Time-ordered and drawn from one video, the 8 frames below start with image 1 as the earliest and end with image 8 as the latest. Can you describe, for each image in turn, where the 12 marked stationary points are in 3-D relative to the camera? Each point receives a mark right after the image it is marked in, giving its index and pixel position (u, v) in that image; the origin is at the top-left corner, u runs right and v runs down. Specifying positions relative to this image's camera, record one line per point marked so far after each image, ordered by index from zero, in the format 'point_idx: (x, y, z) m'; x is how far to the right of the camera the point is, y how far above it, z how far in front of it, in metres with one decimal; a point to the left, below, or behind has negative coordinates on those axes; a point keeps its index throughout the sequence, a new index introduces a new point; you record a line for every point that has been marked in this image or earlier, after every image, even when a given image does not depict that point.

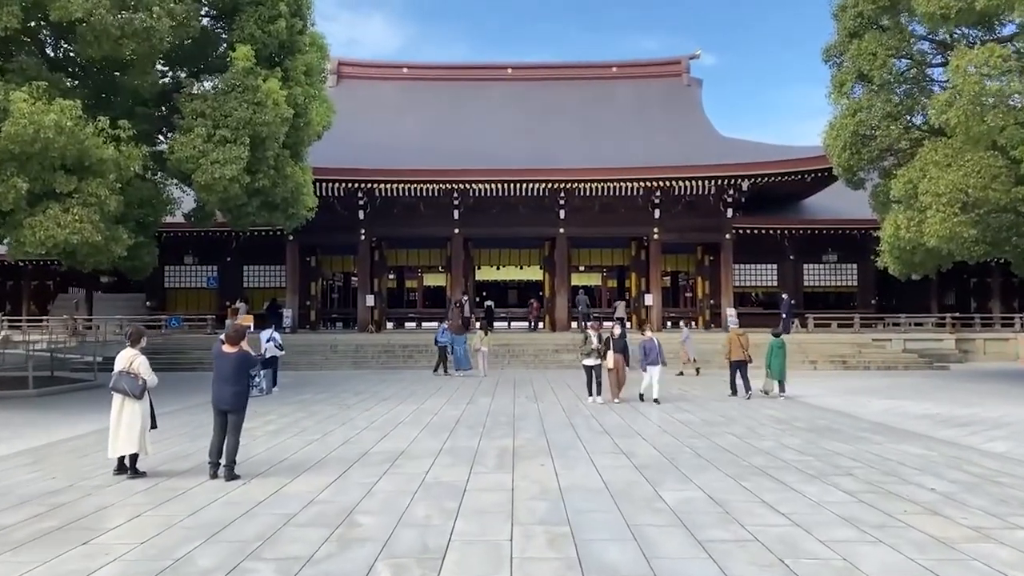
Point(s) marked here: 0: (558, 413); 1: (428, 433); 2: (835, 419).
0: (+0.5, -1.4, +9.8) m
1: (-0.8, -1.4, +8.1) m
2: (+3.6, -1.4, +9.6) m
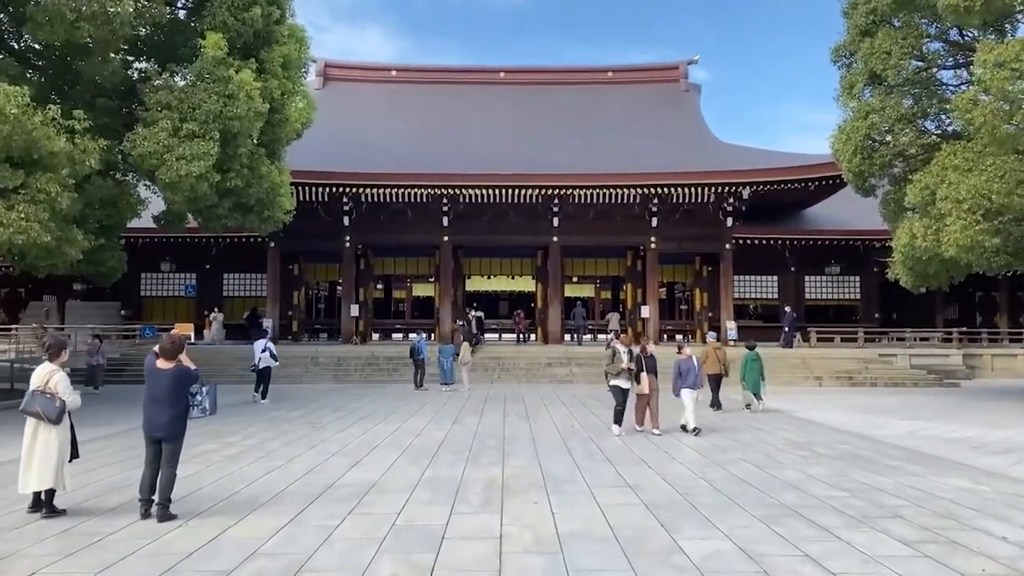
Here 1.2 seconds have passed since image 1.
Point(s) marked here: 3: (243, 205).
0: (+0.4, -1.5, +8.9) m
1: (-0.9, -1.4, +7.2) m
2: (+3.5, -1.6, +8.7) m
3: (-3.9, +1.2, +12.6) m
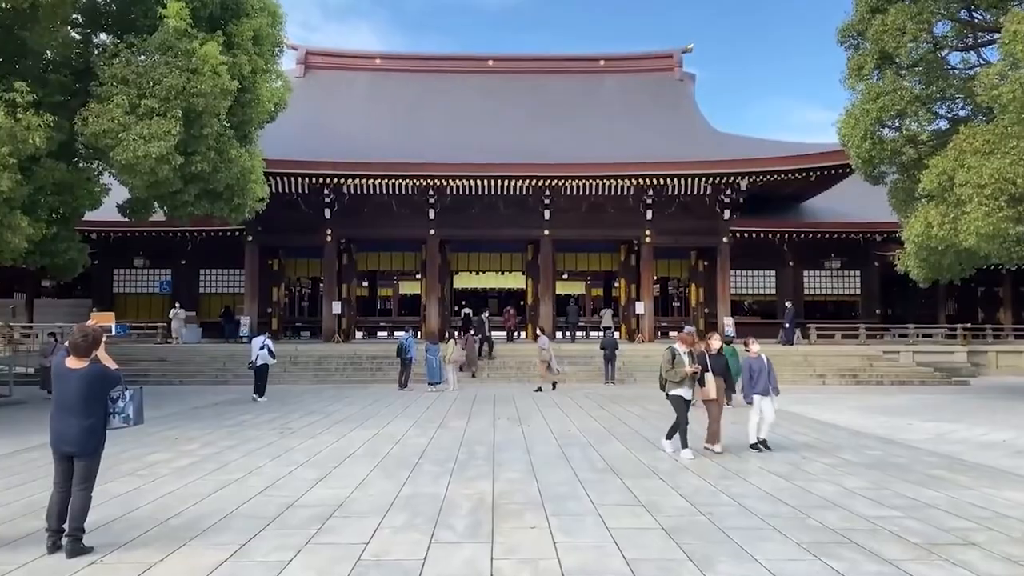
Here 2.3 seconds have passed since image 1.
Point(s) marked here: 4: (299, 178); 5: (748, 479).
0: (+0.3, -1.4, +8.0) m
1: (-0.9, -1.3, +6.3) m
2: (+3.4, -1.5, +7.9) m
3: (-4.1, +1.3, +11.7) m
4: (-4.7, +2.5, +19.3) m
5: (+1.7, -1.4, +6.1) m
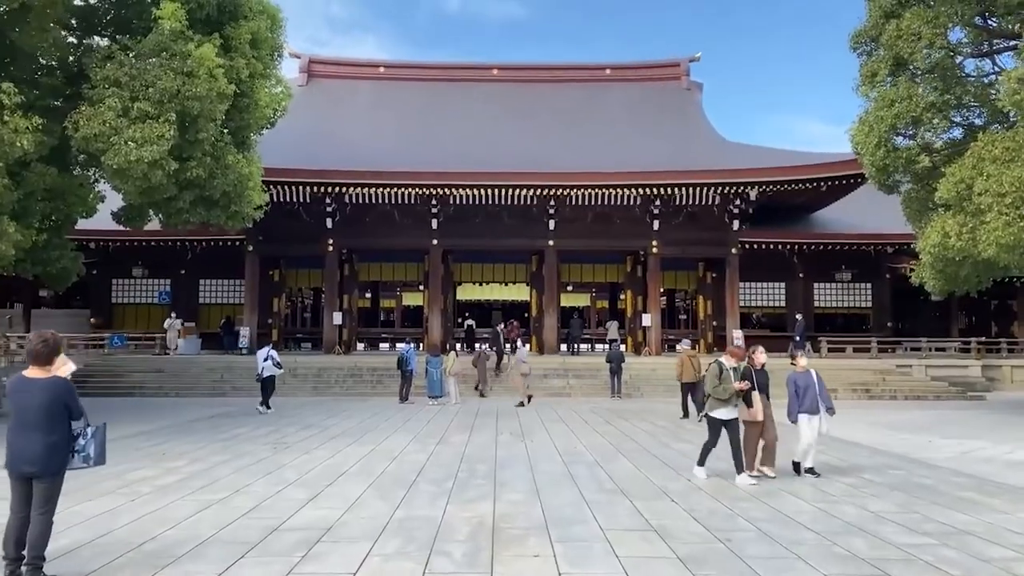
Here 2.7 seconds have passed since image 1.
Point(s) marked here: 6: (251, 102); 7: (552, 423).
0: (+0.4, -1.5, +7.6) m
1: (-0.9, -1.4, +5.9) m
2: (+3.4, -1.5, +7.5) m
3: (-4.0, +1.2, +11.4) m
4: (-4.6, +2.2, +19.0) m
5: (+1.7, -1.4, +5.7) m
6: (-3.4, +2.5, +11.4) m
7: (+0.5, -1.7, +10.8) m
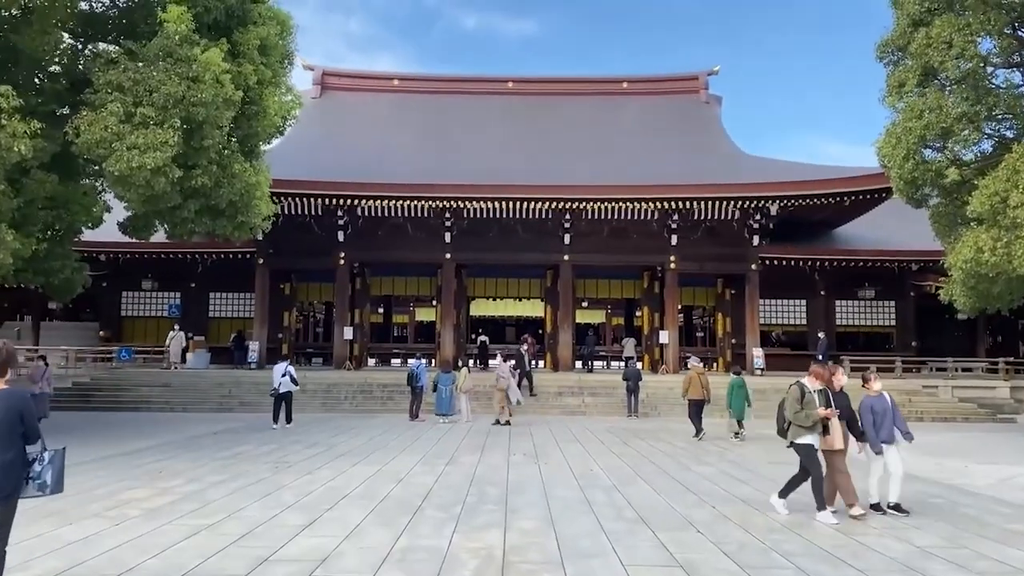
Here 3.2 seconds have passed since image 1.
0: (+0.5, -1.6, +7.2) m
1: (-0.8, -1.5, +5.5) m
2: (+3.5, -1.7, +7.0) m
3: (-3.8, +1.0, +11.1) m
4: (-4.3, +1.9, +18.7) m
5: (+1.8, -1.5, +5.3) m
6: (-3.2, +2.3, +11.1) m
7: (+0.7, -1.9, +10.4) m
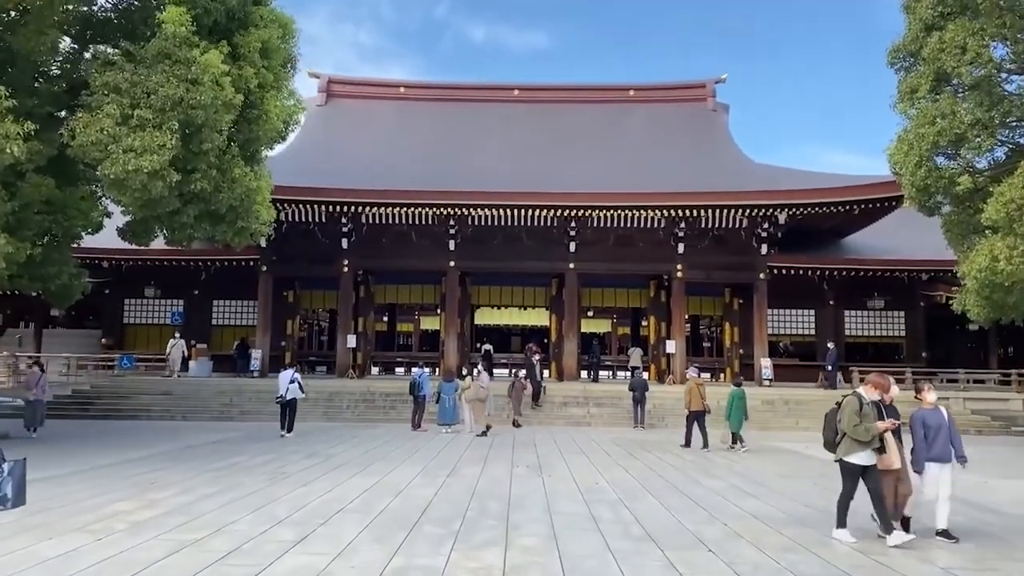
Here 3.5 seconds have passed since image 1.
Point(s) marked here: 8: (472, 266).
0: (+0.5, -1.7, +6.9) m
1: (-0.8, -1.5, +5.3) m
2: (+3.6, -1.7, +6.7) m
3: (-3.8, +1.0, +10.9) m
4: (-4.2, +1.8, +18.5) m
5: (+1.8, -1.5, +5.0) m
6: (-3.2, +2.2, +10.9) m
7: (+0.7, -2.0, +10.1) m
8: (-0.9, +0.5, +19.9) m
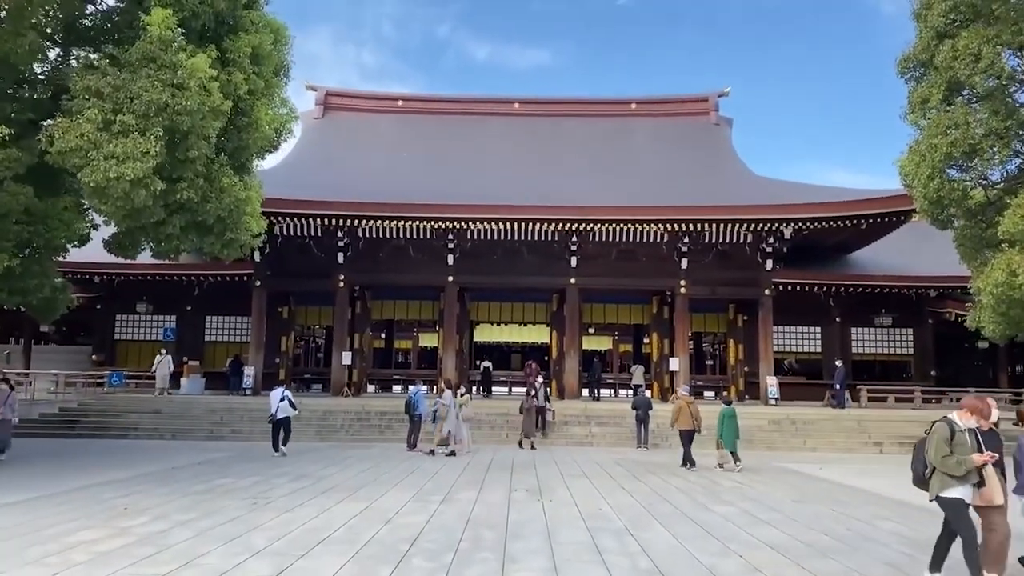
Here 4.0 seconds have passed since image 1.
0: (+0.5, -1.8, +6.4) m
1: (-0.9, -1.6, +4.8) m
2: (+3.5, -1.8, +6.2) m
3: (-3.8, +0.8, +10.5) m
4: (-4.2, +1.4, +18.1) m
5: (+1.8, -1.6, +4.6) m
6: (-3.2, +2.0, +10.5) m
7: (+0.7, -2.1, +9.7) m
8: (-0.9, +0.1, +19.5) m
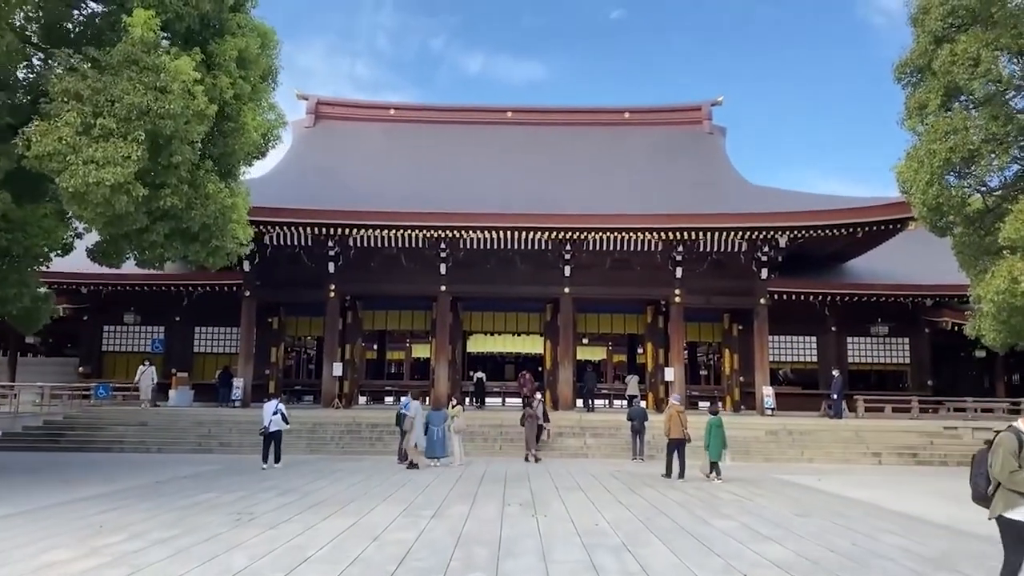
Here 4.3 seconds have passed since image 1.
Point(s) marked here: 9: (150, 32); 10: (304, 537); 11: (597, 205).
0: (+0.4, -1.8, +6.2) m
1: (-0.9, -1.6, +4.5) m
2: (+3.5, -1.9, +6.0) m
3: (-3.9, +0.7, +10.2) m
4: (-4.4, +1.2, +17.9) m
5: (+1.7, -1.6, +4.3) m
6: (-3.3, +1.9, +10.3) m
7: (+0.6, -2.2, +9.4) m
8: (-1.1, -0.1, +19.3) m
9: (-3.7, +2.6, +8.9) m
10: (-1.5, -1.8, +6.3) m
11: (+1.9, +1.9, +19.7) m
